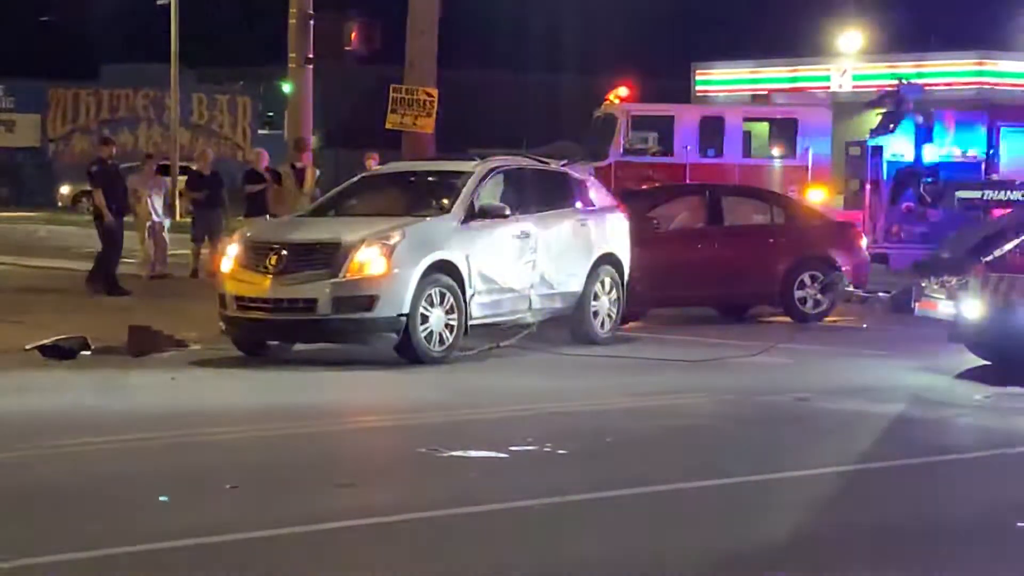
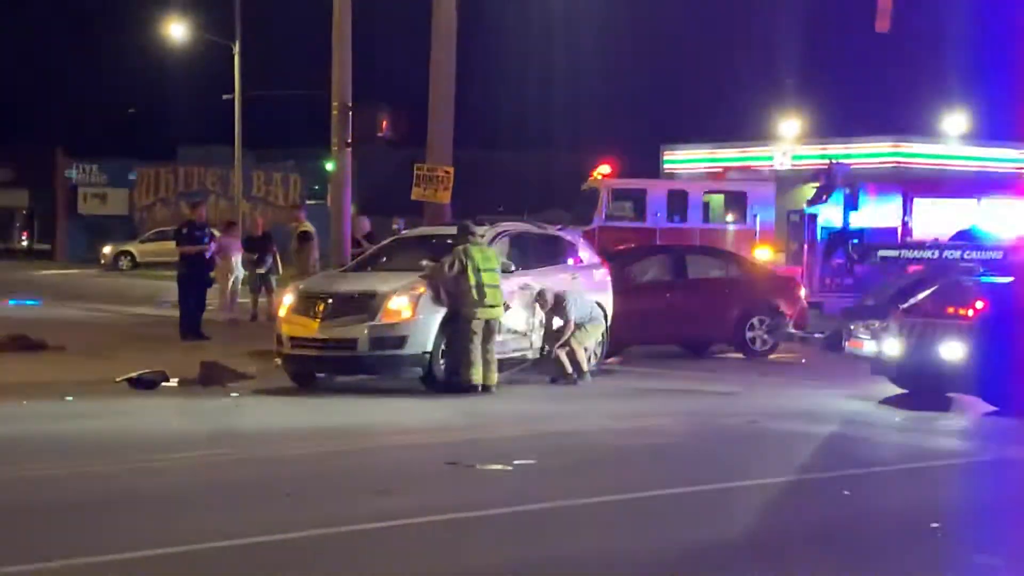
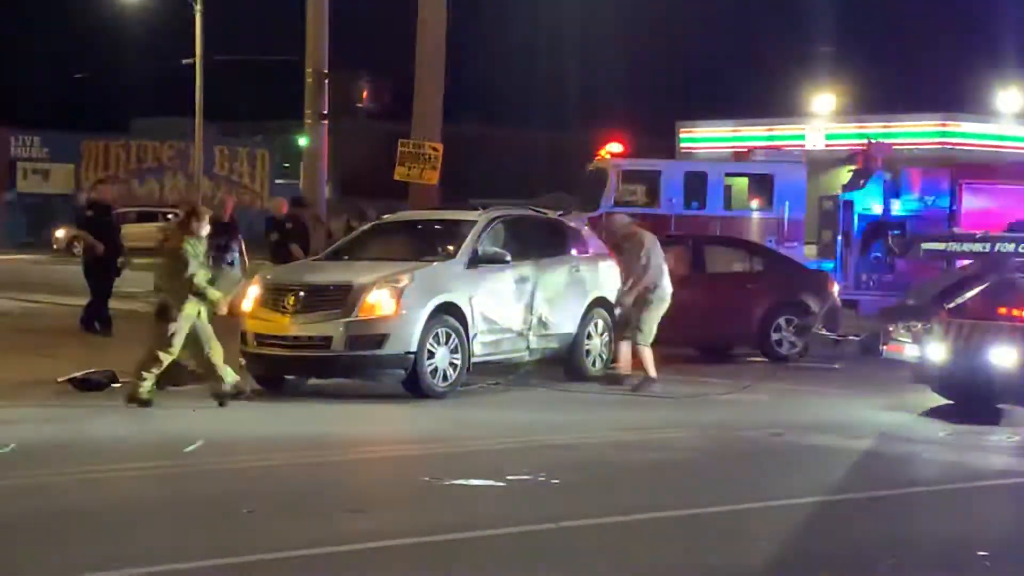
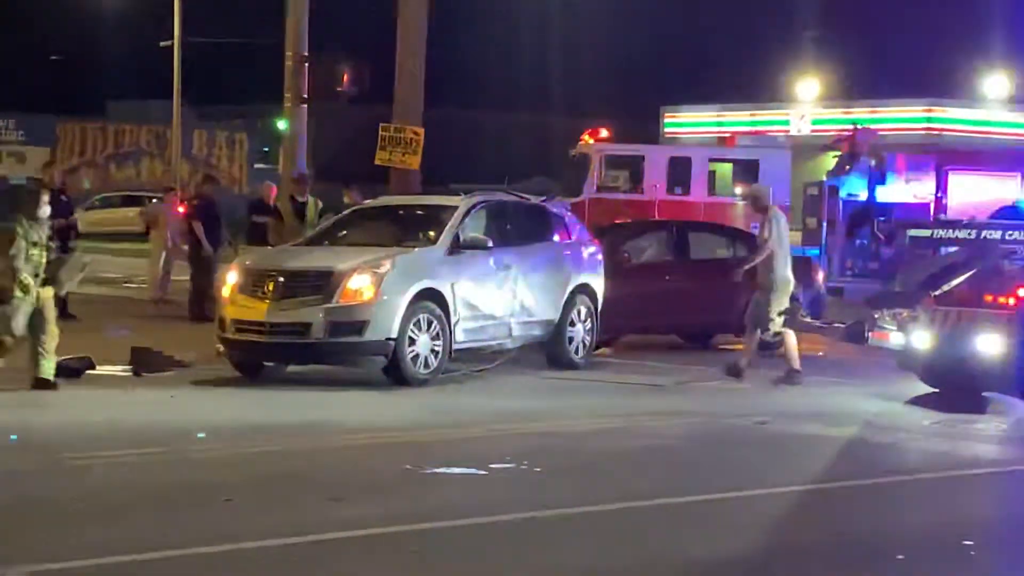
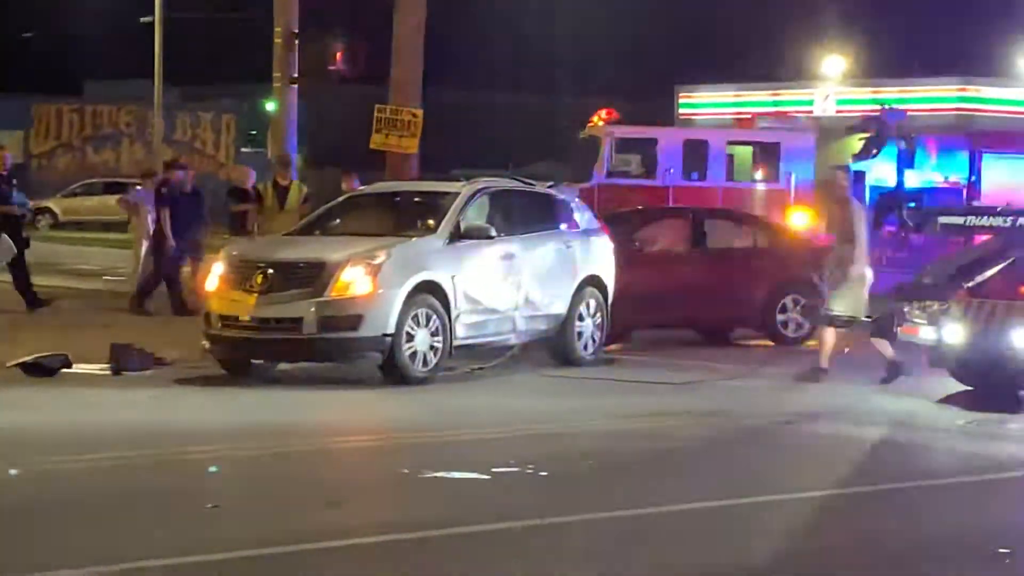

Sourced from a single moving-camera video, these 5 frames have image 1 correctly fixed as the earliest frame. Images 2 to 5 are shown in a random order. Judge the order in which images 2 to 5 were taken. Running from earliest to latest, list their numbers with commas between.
5, 4, 3, 2
